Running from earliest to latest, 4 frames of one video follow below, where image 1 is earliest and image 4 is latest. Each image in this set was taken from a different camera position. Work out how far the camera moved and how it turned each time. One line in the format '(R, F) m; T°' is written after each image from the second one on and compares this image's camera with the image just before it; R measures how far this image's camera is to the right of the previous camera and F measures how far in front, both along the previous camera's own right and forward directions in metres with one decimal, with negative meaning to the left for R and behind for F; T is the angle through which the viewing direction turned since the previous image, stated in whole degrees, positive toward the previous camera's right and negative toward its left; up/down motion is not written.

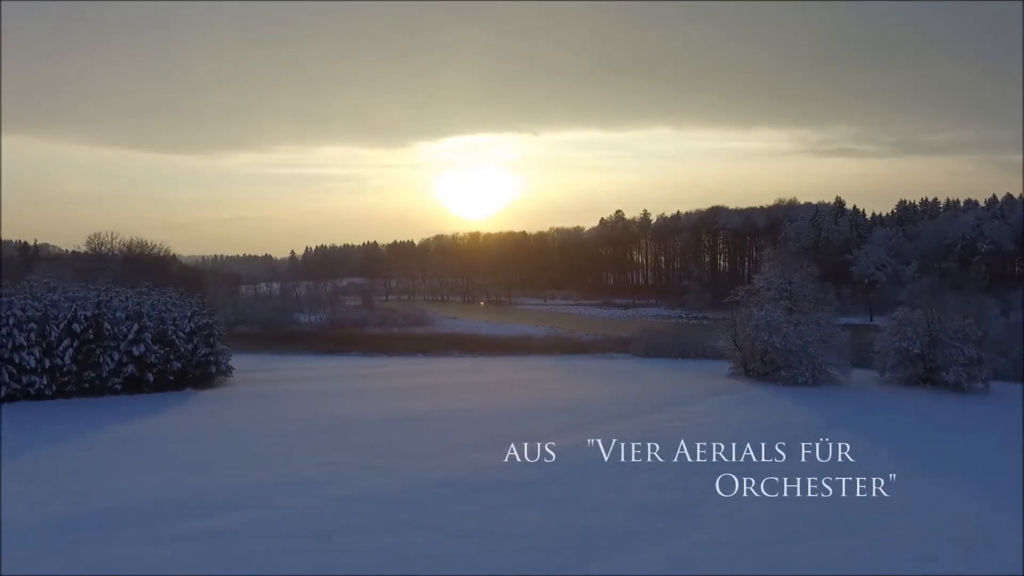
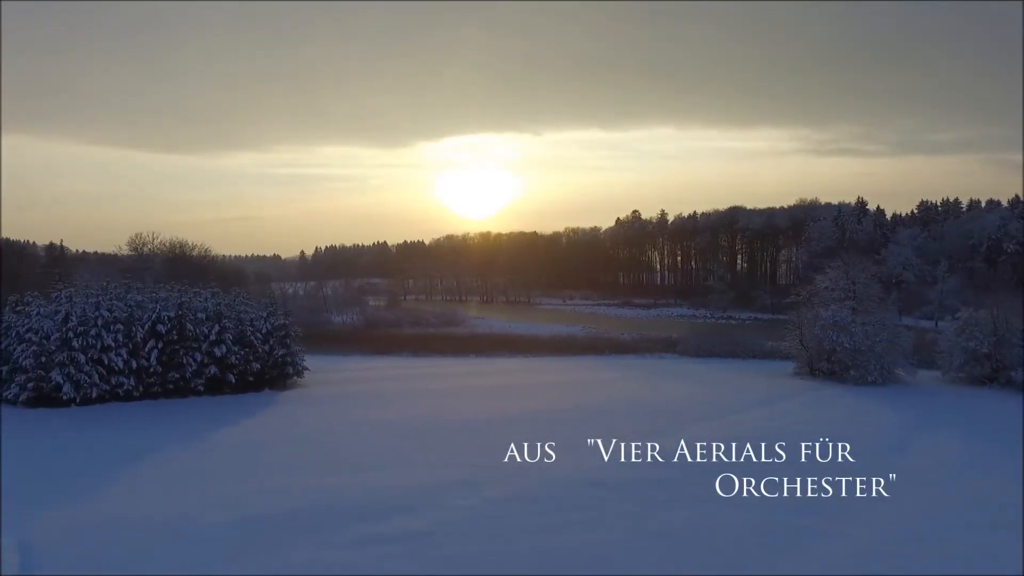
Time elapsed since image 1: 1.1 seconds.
(-2.2, +0.1) m; 0°
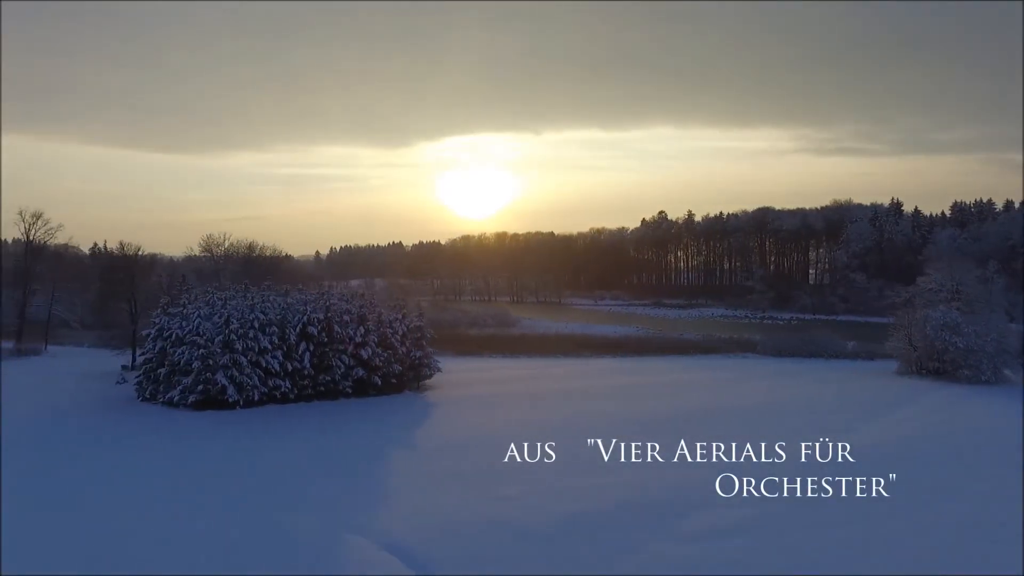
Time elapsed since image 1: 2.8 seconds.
(-3.8, -0.1) m; 0°
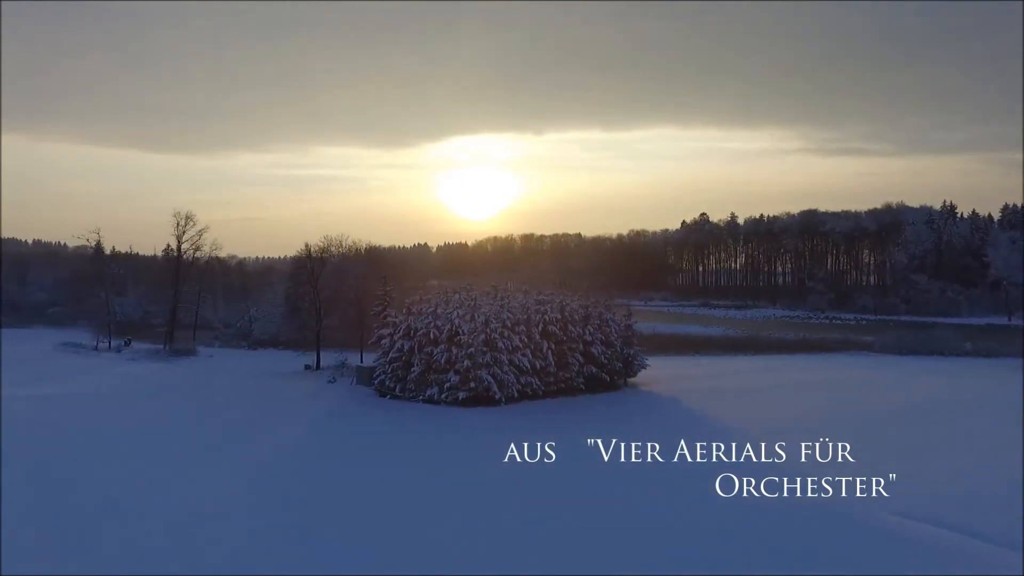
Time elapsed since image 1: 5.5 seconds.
(-6.2, -0.8) m; 0°
